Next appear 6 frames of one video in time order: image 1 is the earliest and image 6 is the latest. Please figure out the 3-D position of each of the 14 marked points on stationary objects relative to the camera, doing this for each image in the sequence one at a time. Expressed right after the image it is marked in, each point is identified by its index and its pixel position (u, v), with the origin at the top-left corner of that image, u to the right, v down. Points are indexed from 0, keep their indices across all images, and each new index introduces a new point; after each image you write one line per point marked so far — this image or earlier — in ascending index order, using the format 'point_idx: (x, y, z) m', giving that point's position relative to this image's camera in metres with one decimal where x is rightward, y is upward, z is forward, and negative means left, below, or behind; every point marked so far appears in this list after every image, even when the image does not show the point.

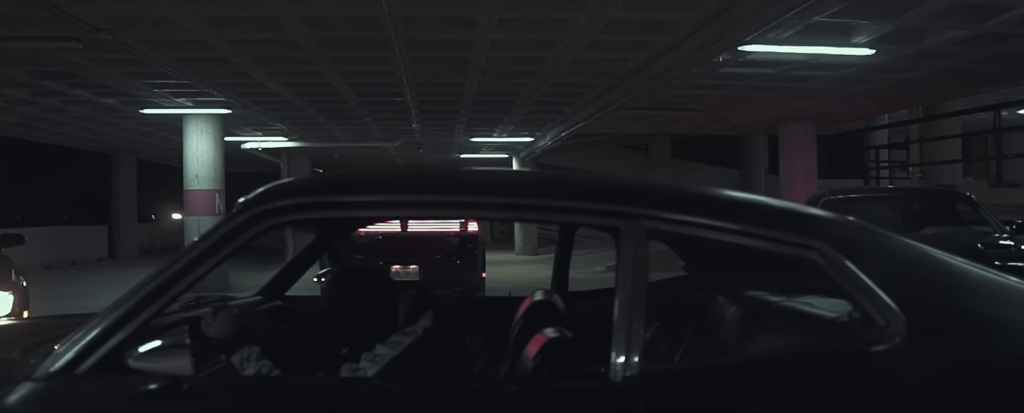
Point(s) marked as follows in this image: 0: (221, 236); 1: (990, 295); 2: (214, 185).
0: (-0.8, -0.1, +2.2) m
1: (+1.3, -0.2, +2.3) m
2: (-5.6, +0.4, +15.5) m
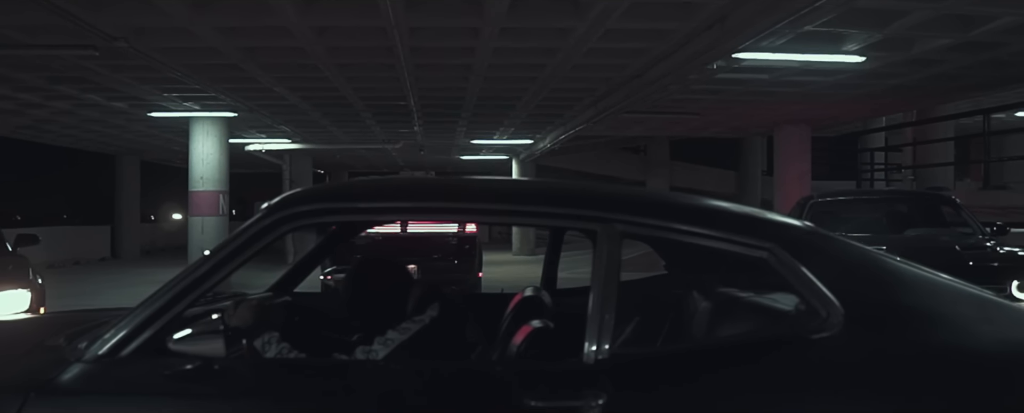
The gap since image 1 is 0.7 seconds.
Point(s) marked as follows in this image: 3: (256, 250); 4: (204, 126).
0: (-0.8, -0.1, +2.5) m
1: (+1.3, -0.3, +2.6) m
2: (-5.6, +0.4, +15.8) m
3: (-0.8, -0.1, +2.5) m
4: (-6.0, +1.6, +16.1) m
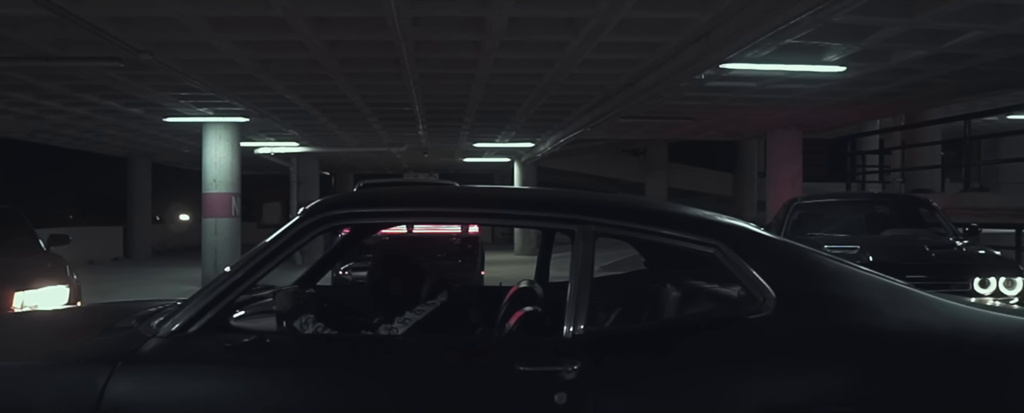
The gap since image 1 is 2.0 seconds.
0: (-0.8, -0.1, +3.1) m
1: (+1.2, -0.3, +3.2) m
2: (-5.6, +0.4, +16.4) m
3: (-0.8, -0.2, +3.1) m
4: (-6.0, +1.6, +16.7) m
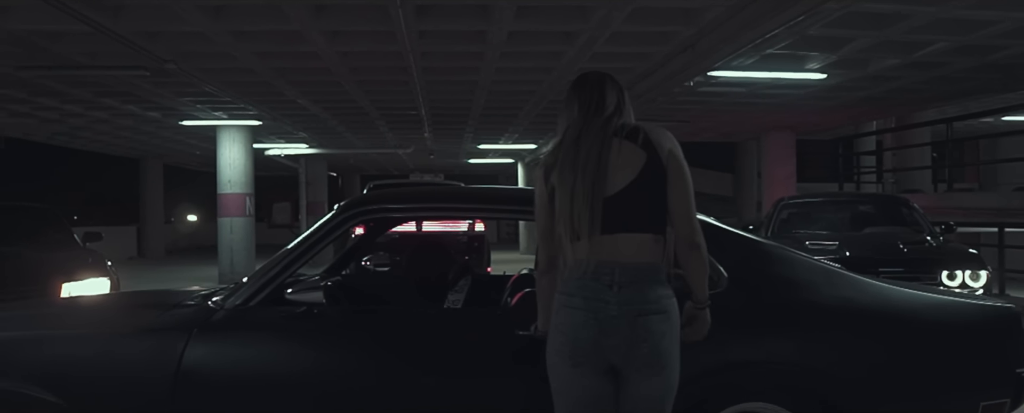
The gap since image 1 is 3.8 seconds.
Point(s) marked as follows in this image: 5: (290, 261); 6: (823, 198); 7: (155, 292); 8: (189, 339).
0: (-0.8, -0.1, +3.7) m
1: (+1.2, -0.3, +3.8) m
2: (-5.5, +0.4, +17.0) m
3: (-0.8, -0.1, +3.7) m
4: (-5.9, +1.6, +17.3) m
5: (-1.0, -0.3, +3.7) m
6: (+4.2, +0.1, +11.0) m
7: (-2.3, -0.5, +5.3) m
8: (-1.4, -0.6, +3.6) m
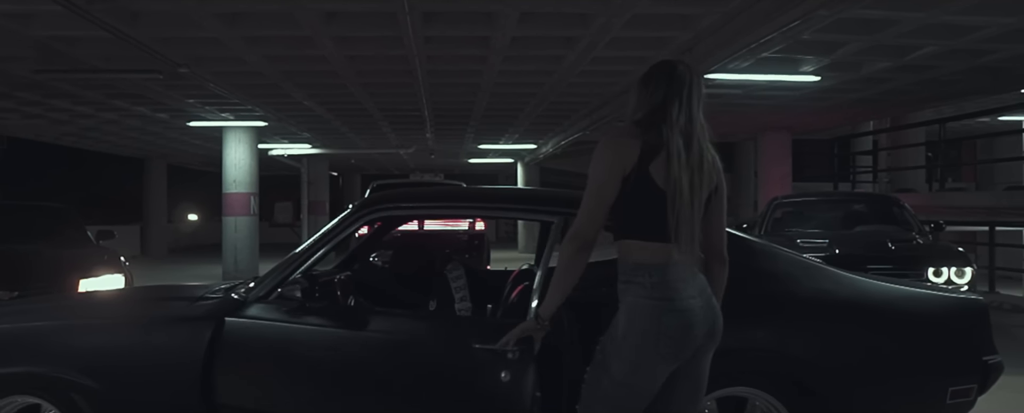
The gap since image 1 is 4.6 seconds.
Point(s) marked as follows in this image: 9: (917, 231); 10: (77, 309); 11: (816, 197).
0: (-0.8, -0.1, +4.0) m
1: (+1.3, -0.3, +4.1) m
2: (-5.5, +0.4, +17.3) m
3: (-0.8, -0.1, +4.0) m
4: (-5.9, +1.6, +17.6) m
5: (-1.0, -0.2, +4.0) m
6: (+4.2, +0.1, +11.3) m
7: (-2.3, -0.5, +5.6) m
8: (-1.4, -0.6, +3.9) m
9: (+5.2, -0.3, +10.5) m
10: (-2.2, -0.5, +4.2) m
11: (+4.2, +0.1, +11.3) m
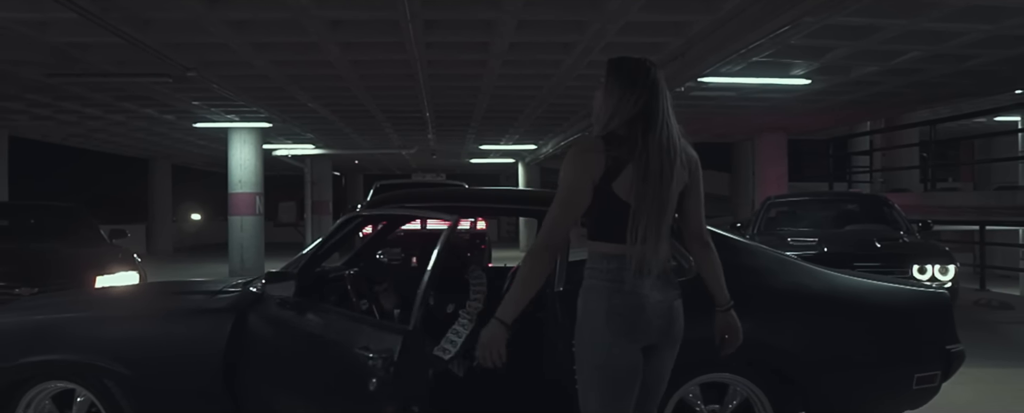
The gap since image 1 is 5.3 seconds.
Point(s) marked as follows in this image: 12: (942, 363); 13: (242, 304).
0: (-0.8, -0.1, +4.3) m
1: (+1.2, -0.3, +4.4) m
2: (-5.5, +0.4, +17.6) m
3: (-0.8, -0.1, +4.3) m
4: (-5.9, +1.6, +18.0) m
5: (-1.0, -0.2, +4.3) m
6: (+4.2, +0.1, +11.6) m
7: (-2.3, -0.5, +5.9) m
8: (-1.4, -0.6, +4.2) m
9: (+5.2, -0.3, +10.8) m
10: (-2.2, -0.5, +4.5) m
11: (+4.1, +0.1, +11.6) m
12: (+2.3, -0.8, +4.4) m
13: (-1.4, -0.5, +4.3) m
